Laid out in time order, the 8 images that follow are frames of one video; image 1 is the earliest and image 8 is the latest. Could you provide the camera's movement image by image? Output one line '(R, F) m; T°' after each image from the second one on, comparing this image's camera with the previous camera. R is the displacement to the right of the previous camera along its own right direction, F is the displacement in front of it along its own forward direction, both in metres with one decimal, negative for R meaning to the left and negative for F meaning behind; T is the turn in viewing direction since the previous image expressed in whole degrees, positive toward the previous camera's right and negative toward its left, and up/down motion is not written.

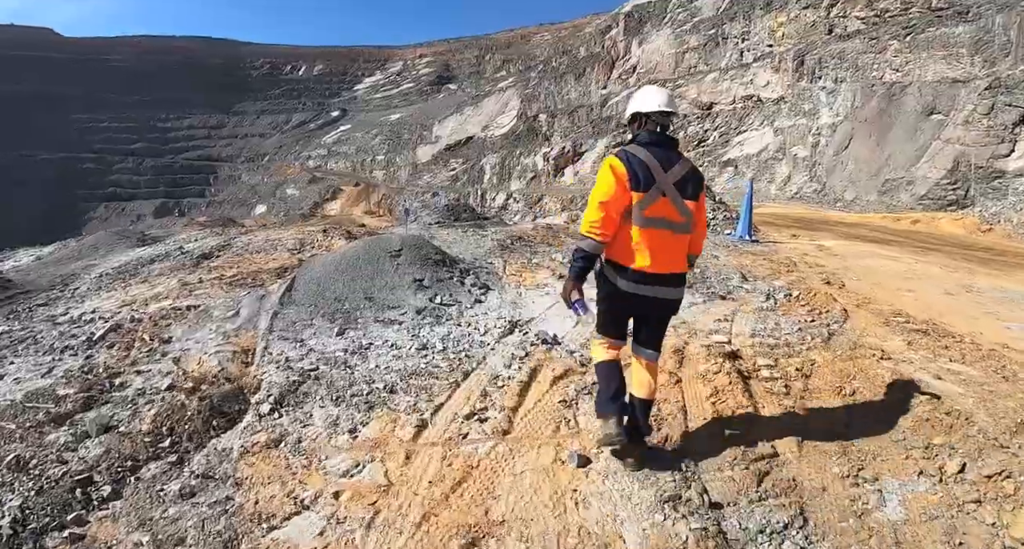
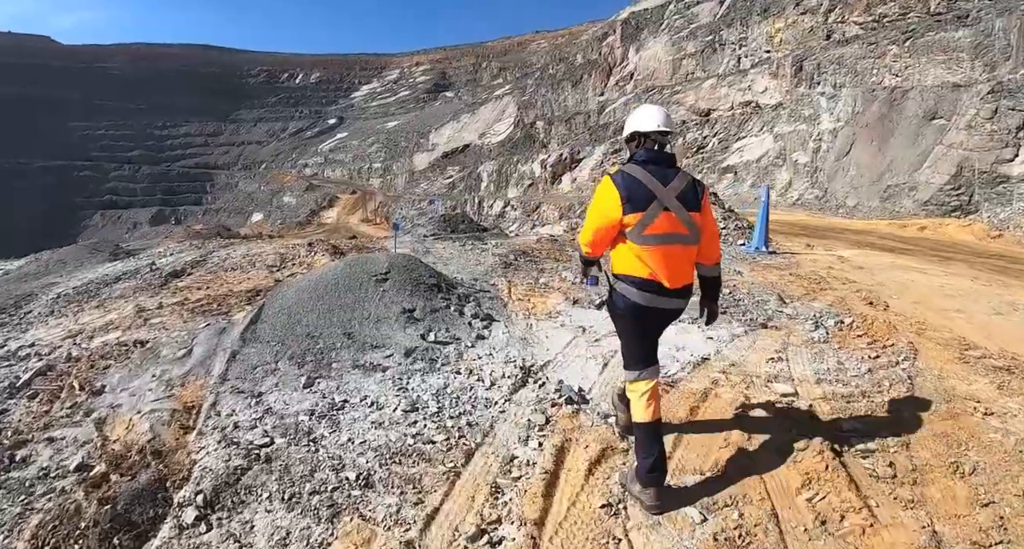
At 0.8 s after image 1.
(-0.1, +0.9) m; 0°
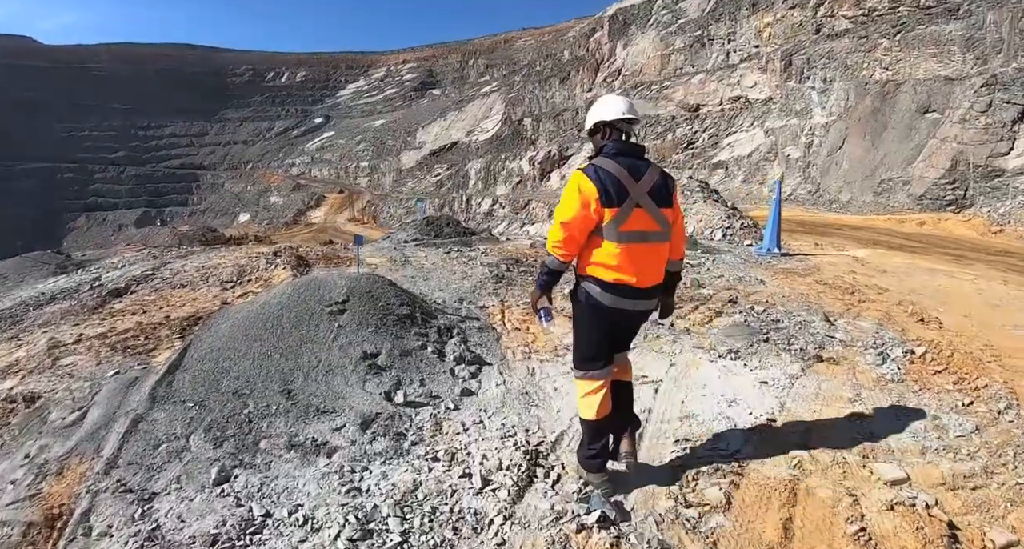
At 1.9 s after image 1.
(0.0, +1.1) m; +1°
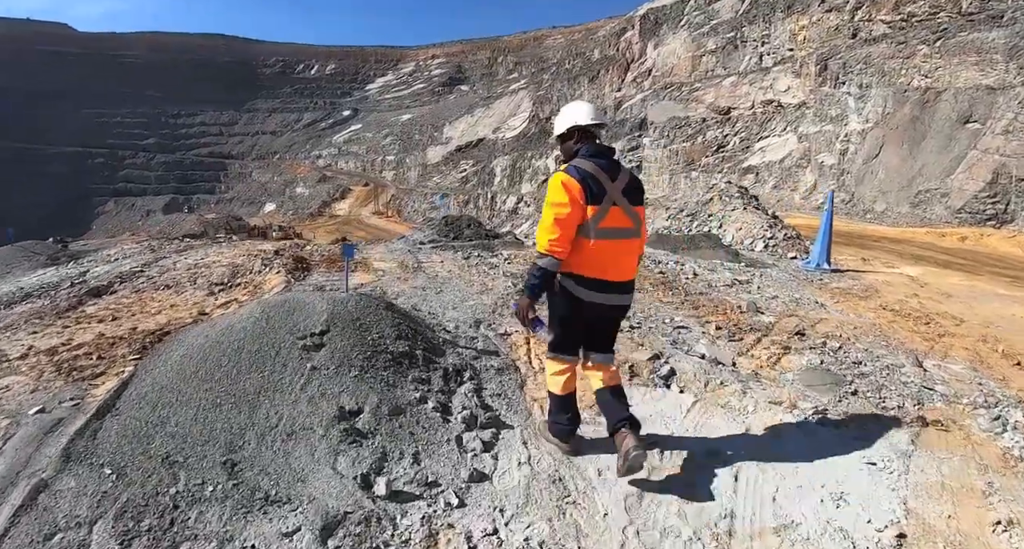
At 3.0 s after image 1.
(-0.1, +0.9) m; -2°
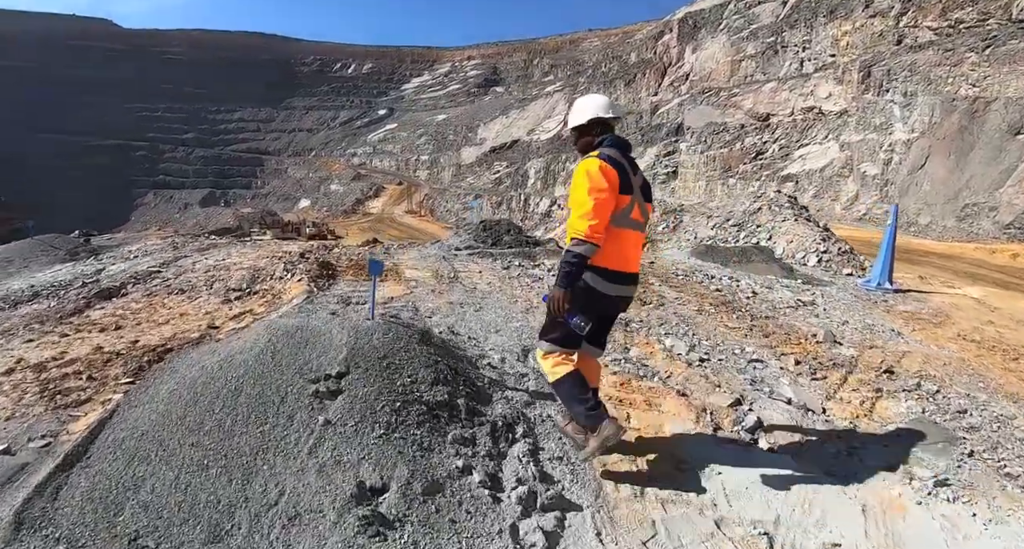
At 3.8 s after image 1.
(-0.2, +0.6) m; -3°
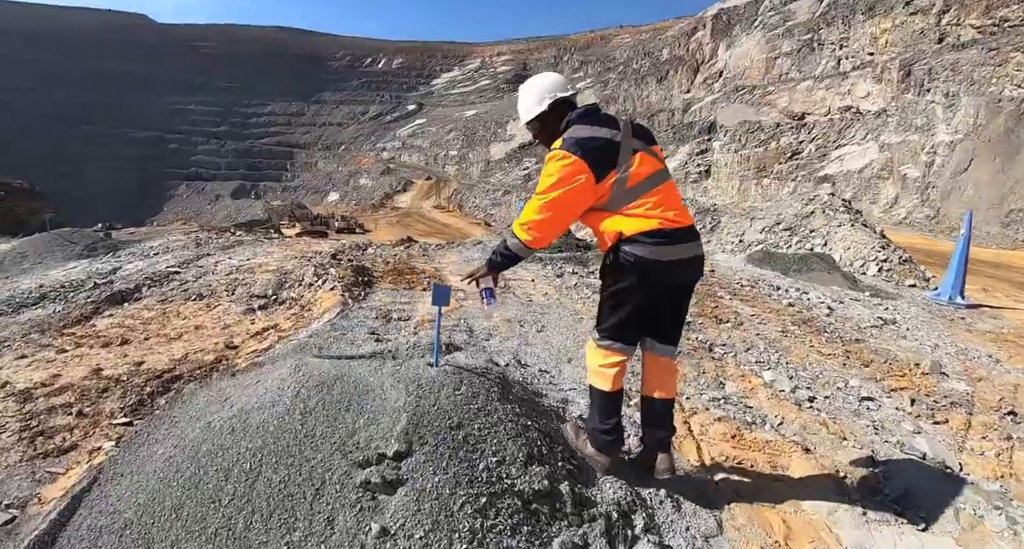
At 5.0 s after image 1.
(-0.3, +0.7) m; -2°
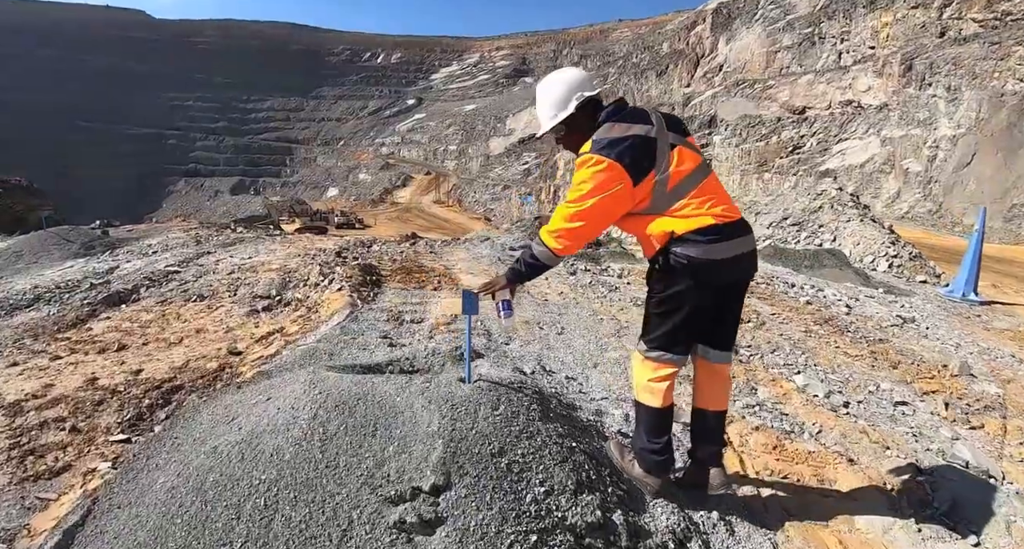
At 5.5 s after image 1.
(-0.1, +0.2) m; 0°
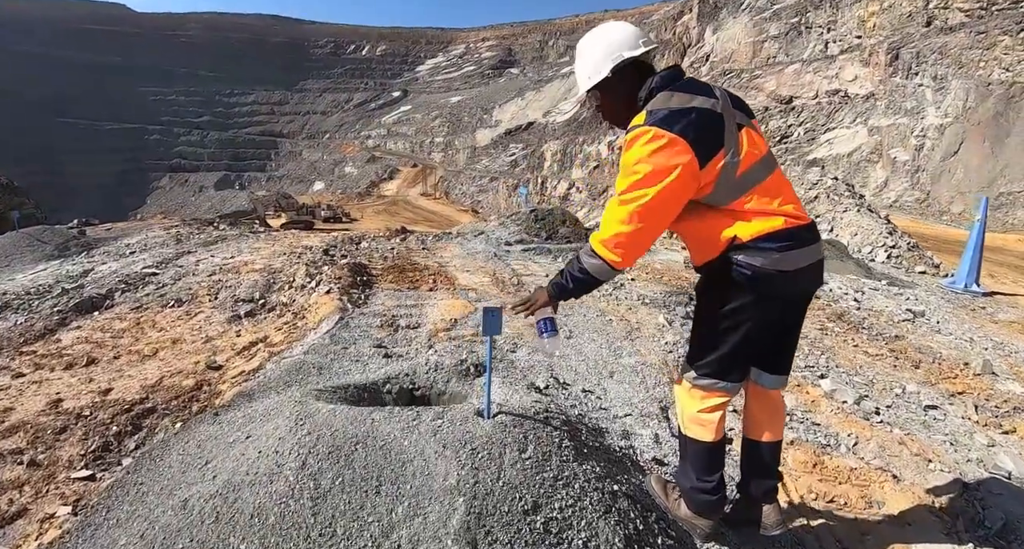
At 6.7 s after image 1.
(-0.1, +0.3) m; +1°
